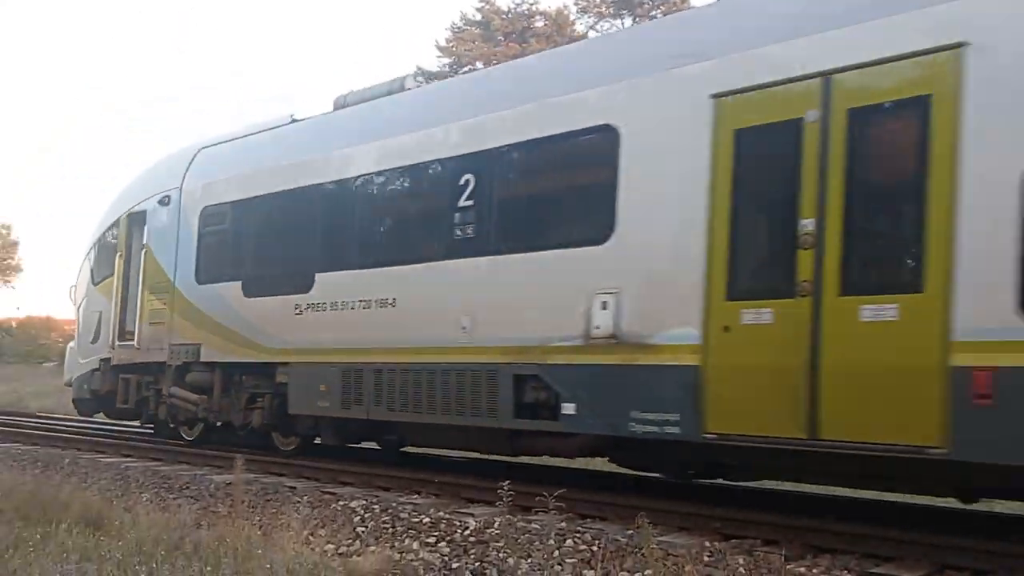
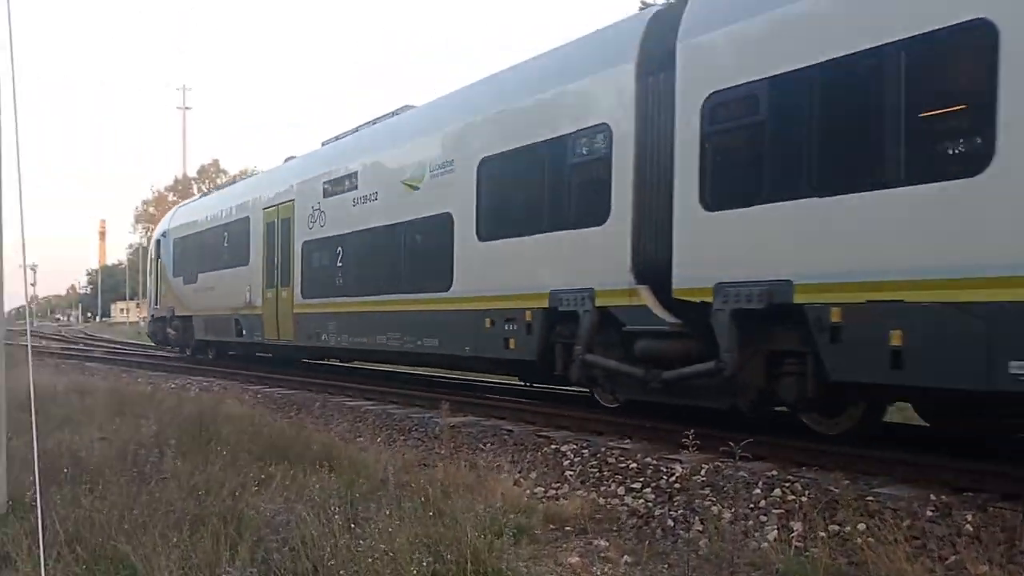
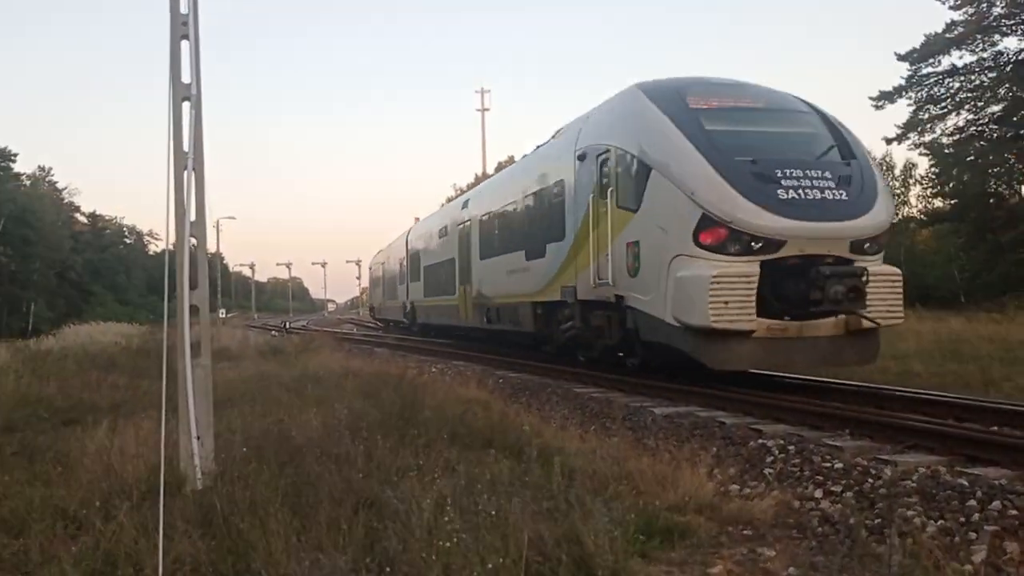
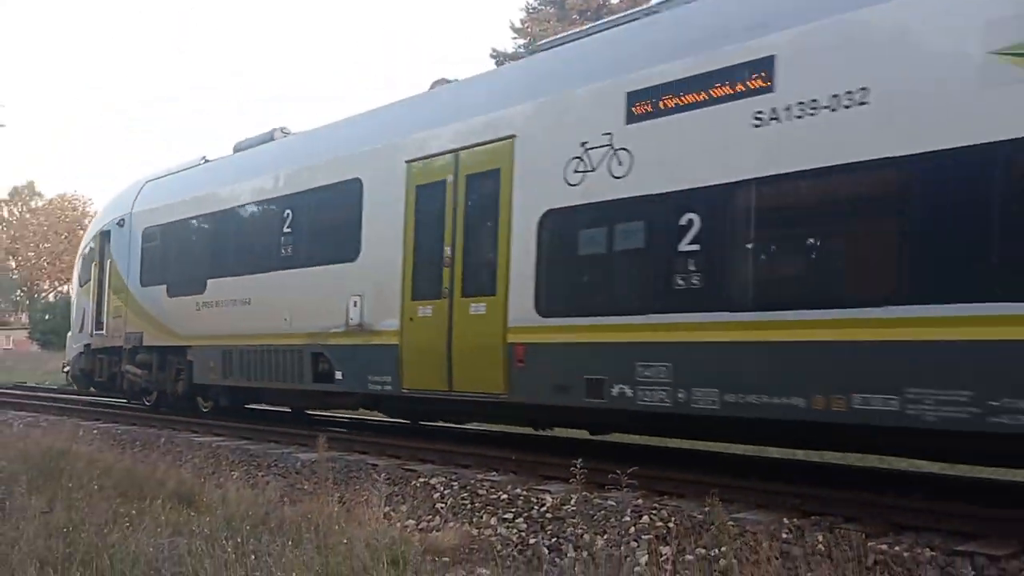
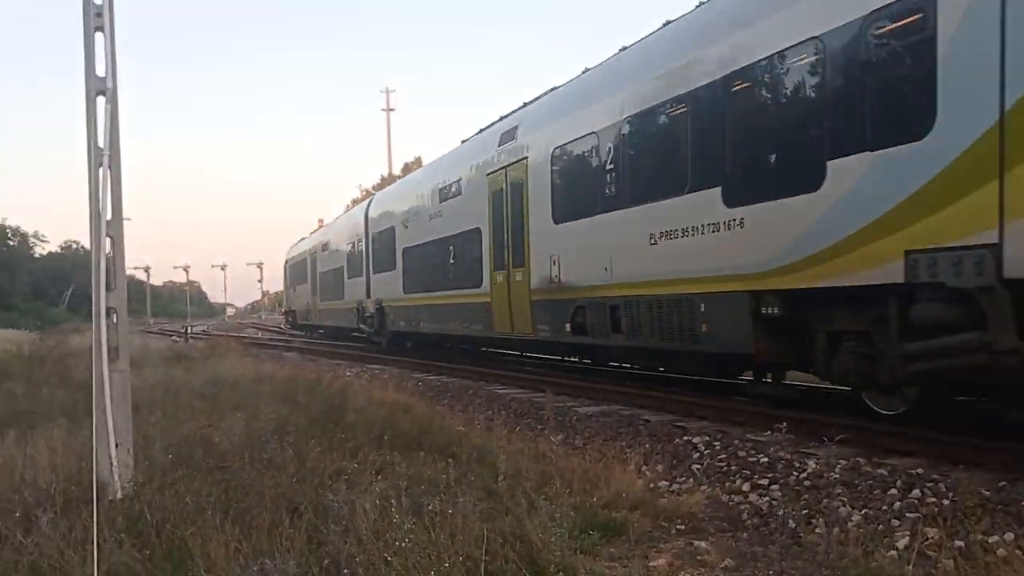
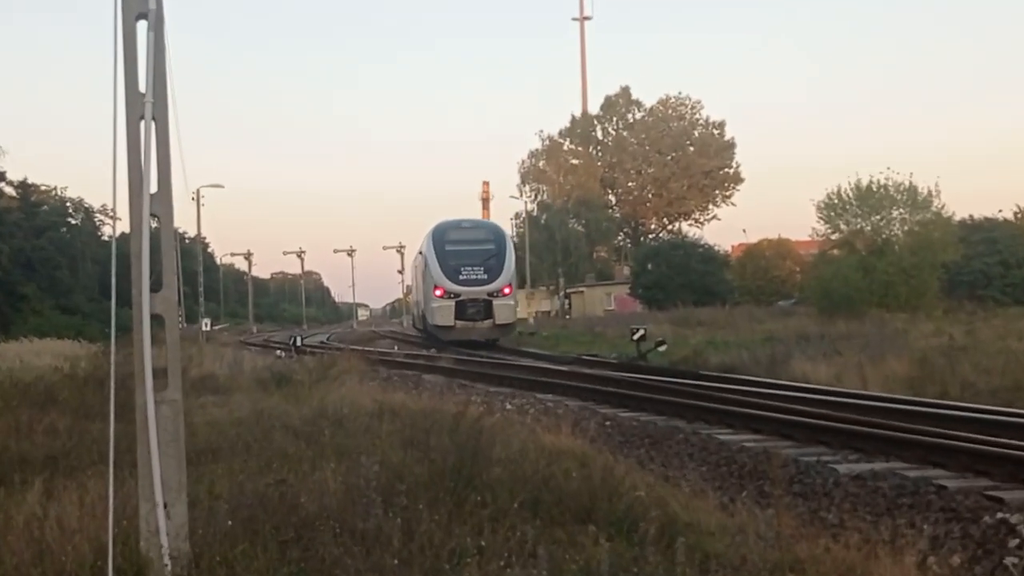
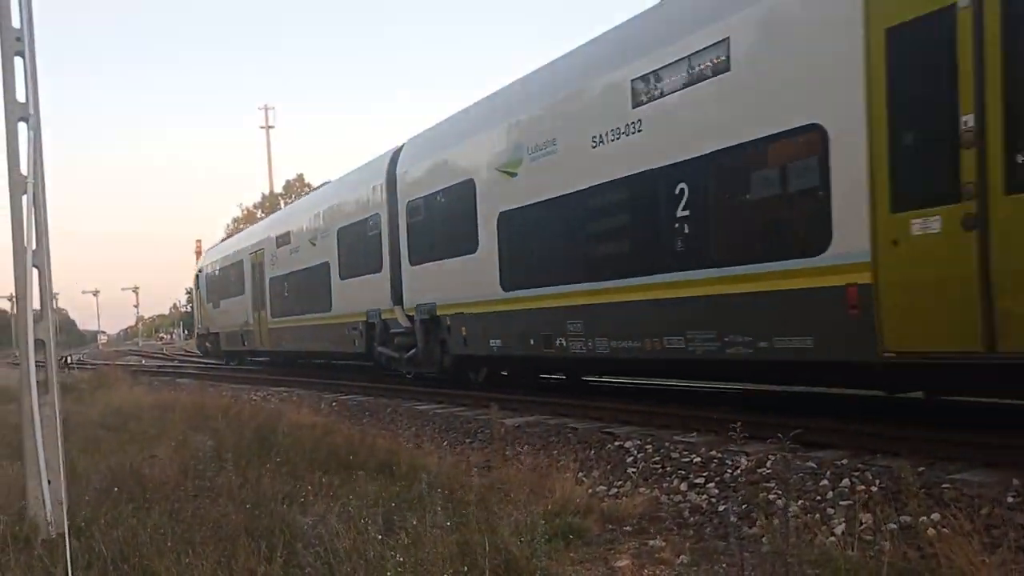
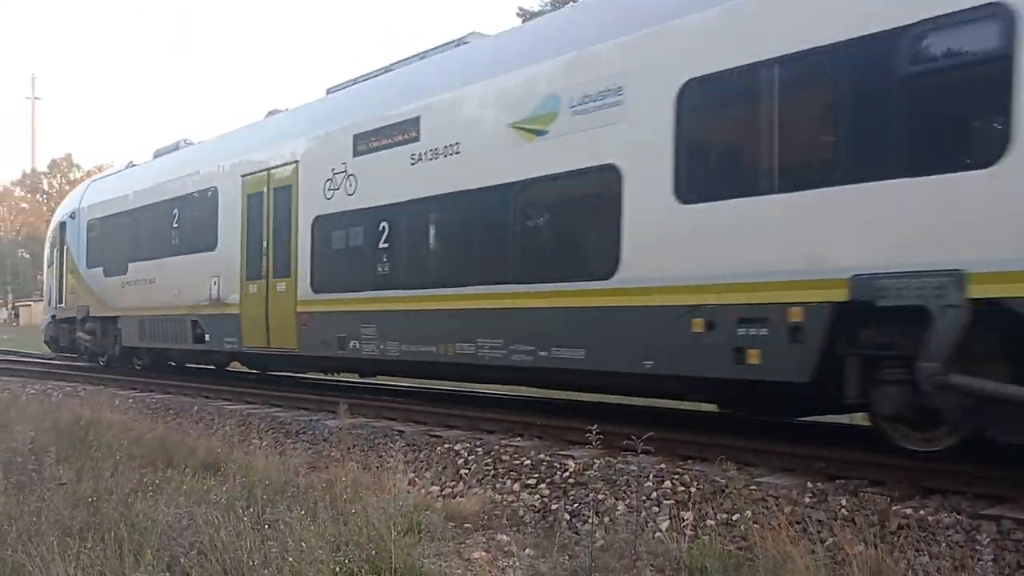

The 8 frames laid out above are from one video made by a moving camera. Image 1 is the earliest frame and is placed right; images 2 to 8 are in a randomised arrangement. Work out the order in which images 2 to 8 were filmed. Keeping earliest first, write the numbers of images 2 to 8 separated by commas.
4, 8, 2, 7, 5, 3, 6
